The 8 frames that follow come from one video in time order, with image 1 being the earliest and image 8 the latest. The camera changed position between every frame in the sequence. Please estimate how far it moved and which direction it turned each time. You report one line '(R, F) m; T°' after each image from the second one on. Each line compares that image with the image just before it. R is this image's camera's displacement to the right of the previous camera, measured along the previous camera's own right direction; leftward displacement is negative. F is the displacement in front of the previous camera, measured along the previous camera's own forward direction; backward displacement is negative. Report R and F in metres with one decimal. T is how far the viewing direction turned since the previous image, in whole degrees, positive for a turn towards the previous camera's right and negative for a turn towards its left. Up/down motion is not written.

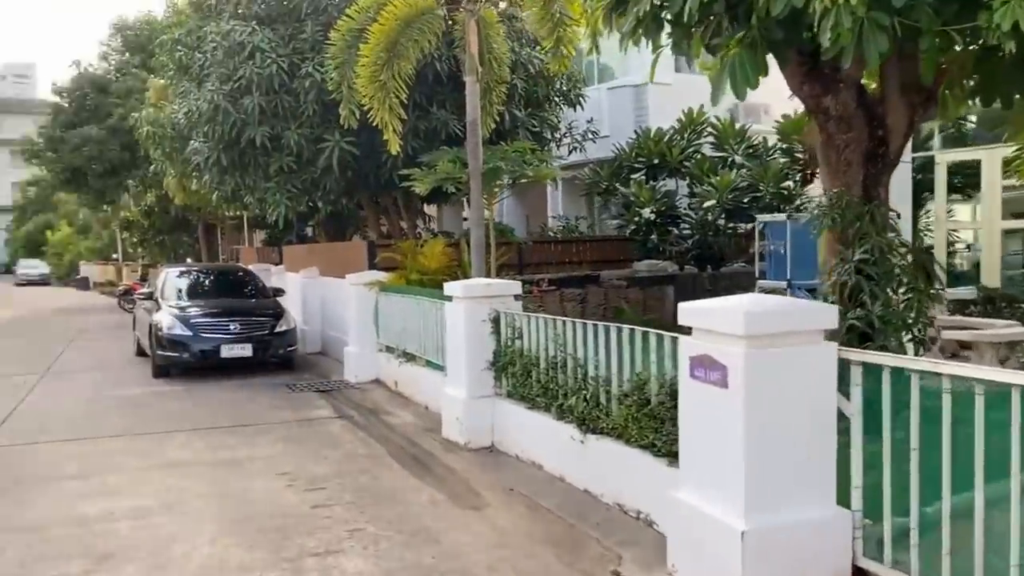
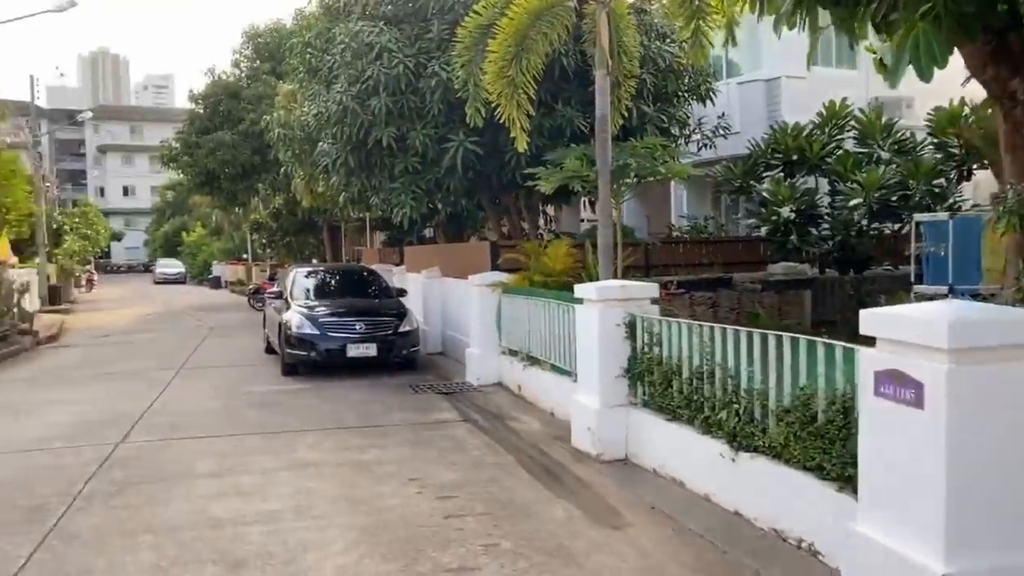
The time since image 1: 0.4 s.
(-0.2, +0.4) m; -7°
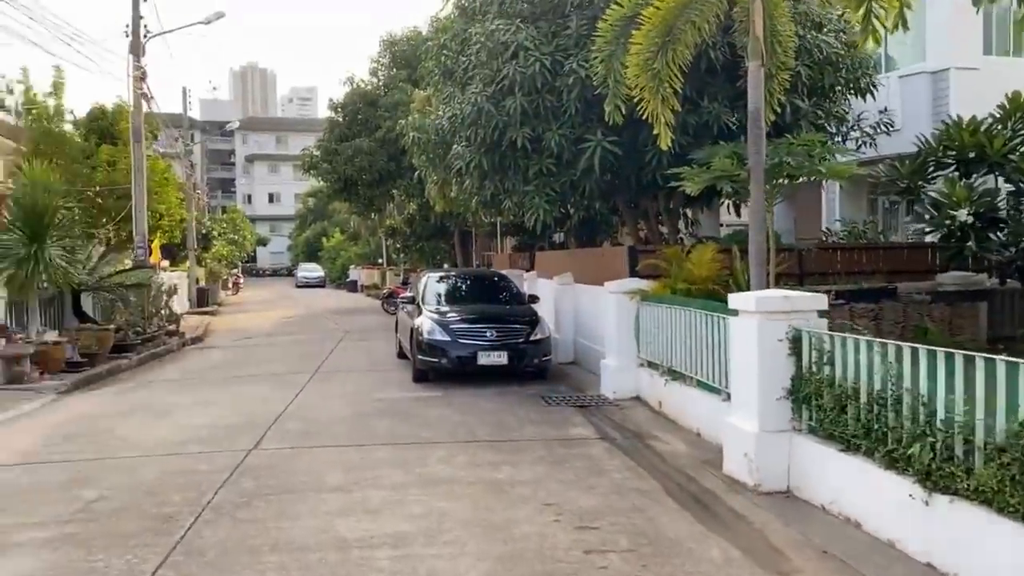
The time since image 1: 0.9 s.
(-0.2, +0.6) m; -8°
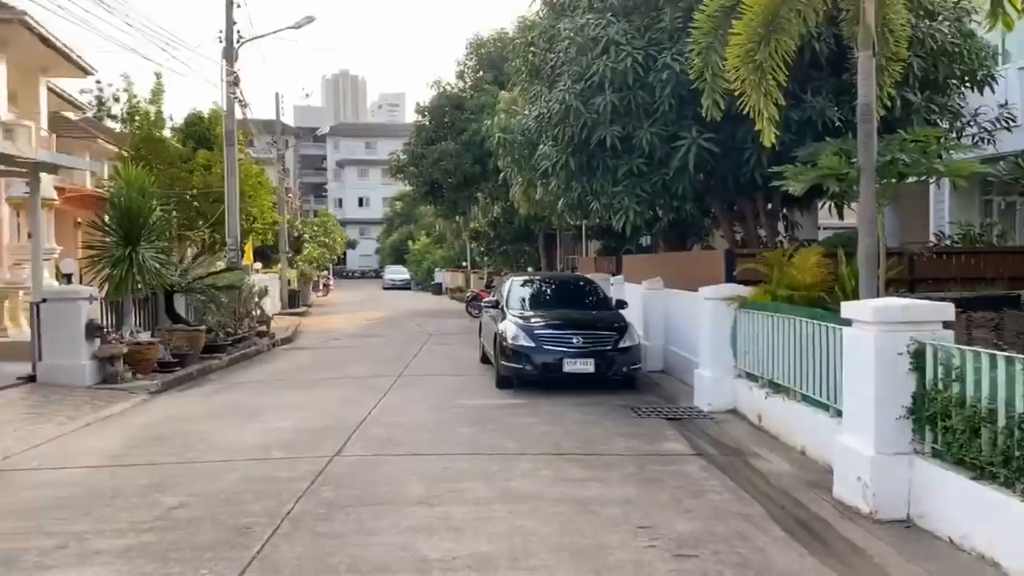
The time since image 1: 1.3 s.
(-0.1, +0.4) m; -6°
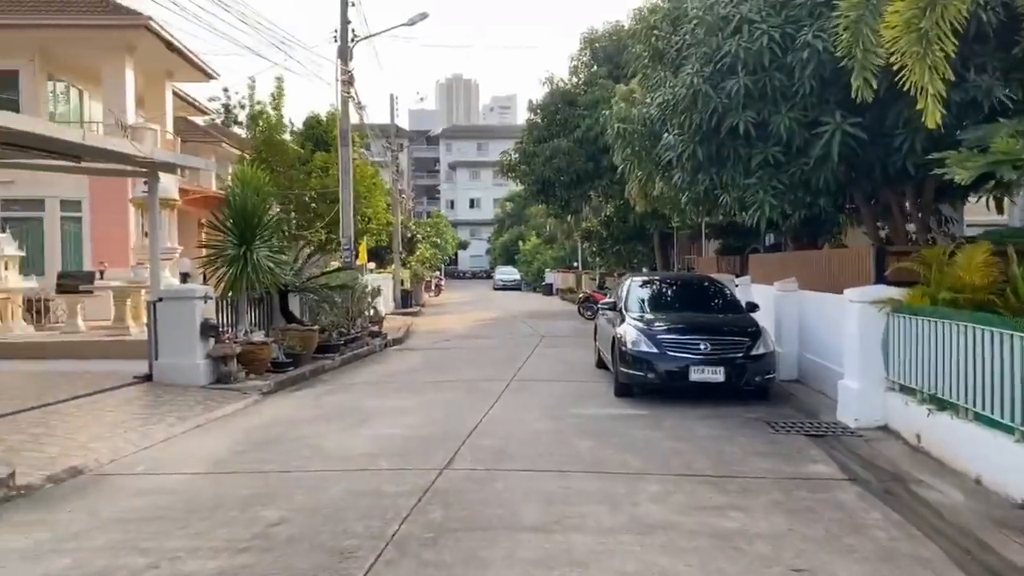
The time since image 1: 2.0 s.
(-0.1, +0.7) m; -7°
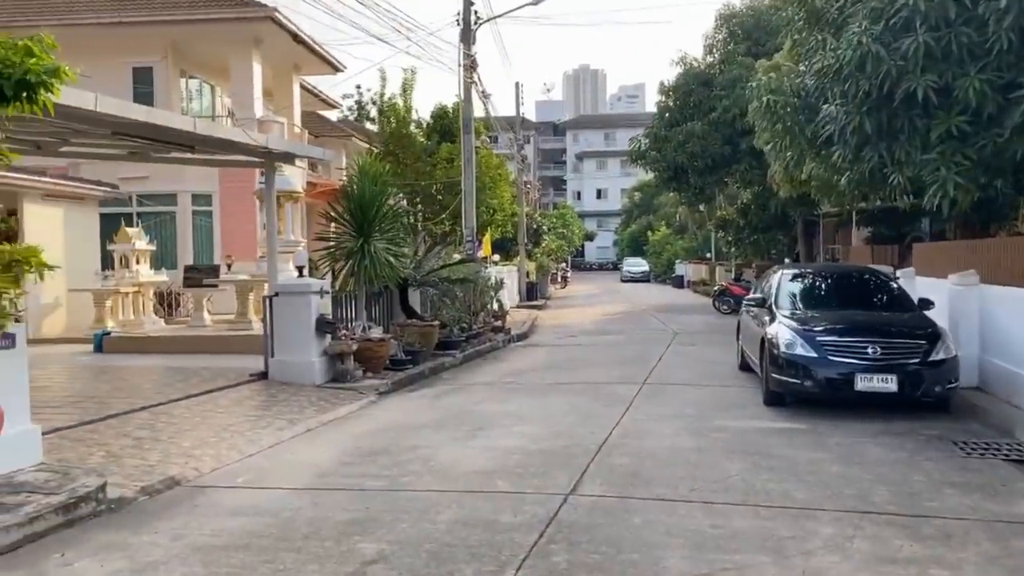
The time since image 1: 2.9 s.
(-0.1, +1.0) m; -8°
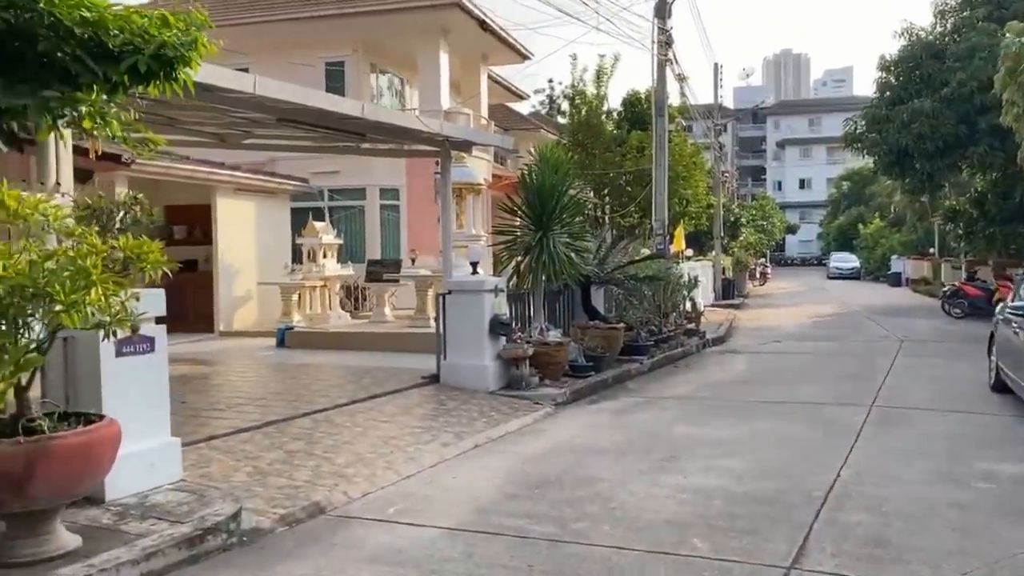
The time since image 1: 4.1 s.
(-0.1, +1.3) m; -12°
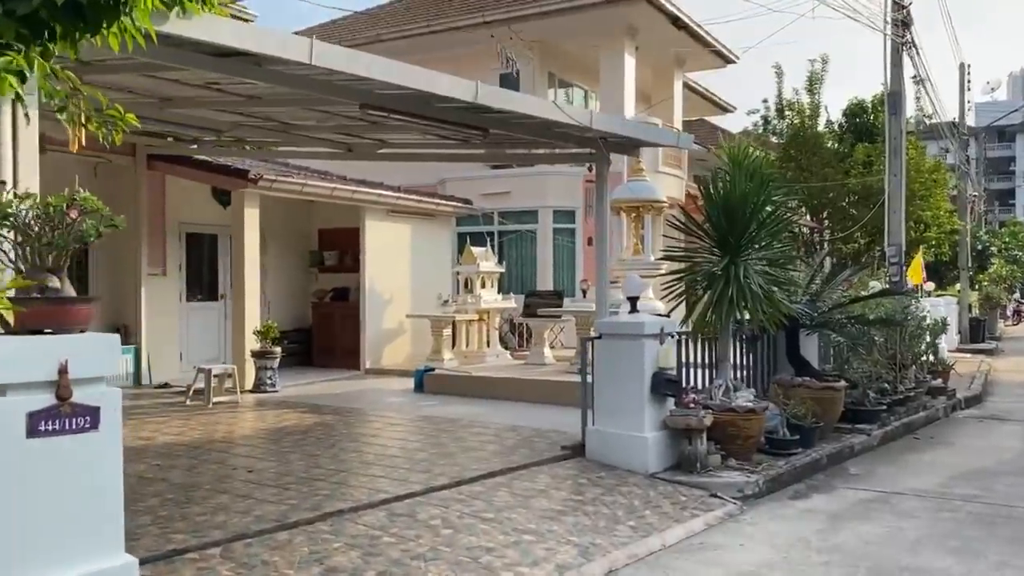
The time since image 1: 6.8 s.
(+0.3, +2.5) m; -14°
